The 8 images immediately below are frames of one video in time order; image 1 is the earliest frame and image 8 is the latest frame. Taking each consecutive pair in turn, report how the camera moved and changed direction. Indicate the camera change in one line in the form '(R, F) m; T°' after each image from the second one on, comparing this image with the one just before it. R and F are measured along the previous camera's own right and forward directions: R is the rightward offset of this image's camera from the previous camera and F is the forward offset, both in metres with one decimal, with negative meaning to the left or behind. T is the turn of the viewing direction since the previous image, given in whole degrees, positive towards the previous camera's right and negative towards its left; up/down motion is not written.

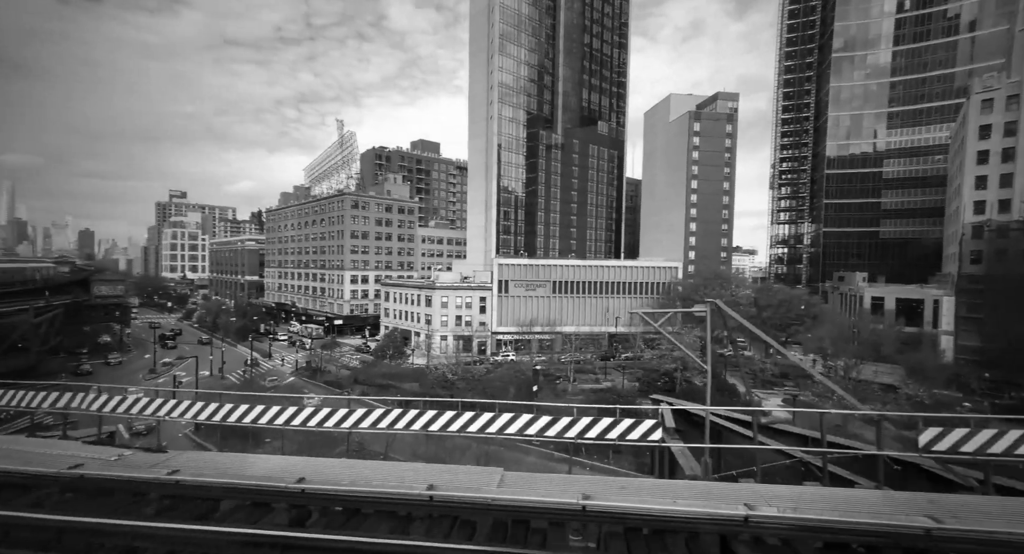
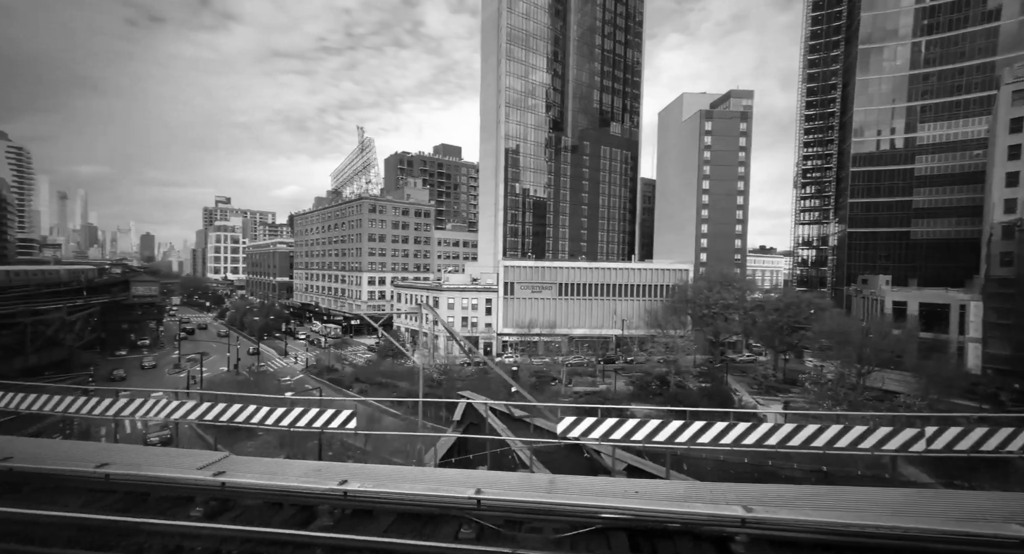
(+1.7, -0.2) m; -5°
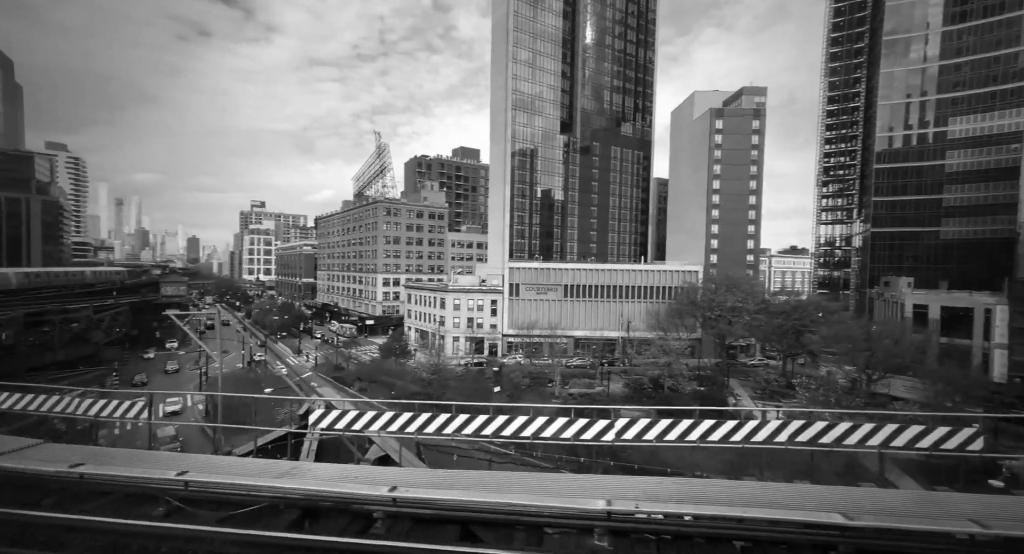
(+1.4, -0.2) m; -4°
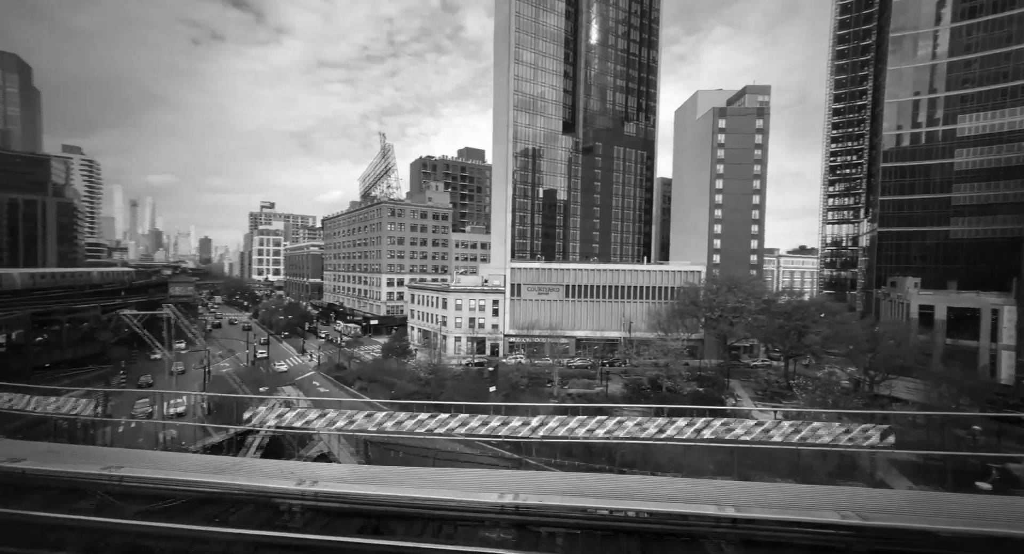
(+0.4, -0.1) m; -1°
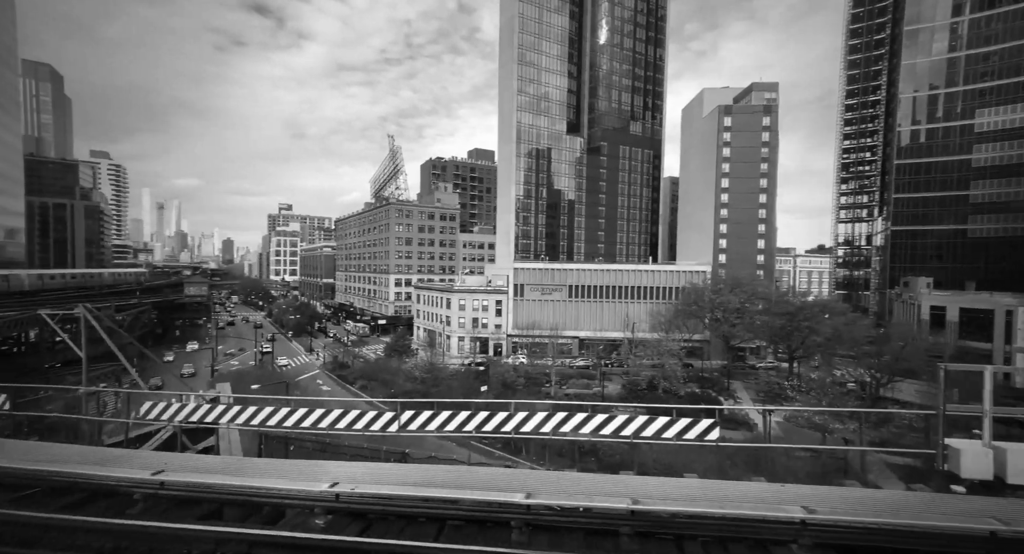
(+0.8, -0.1) m; -2°
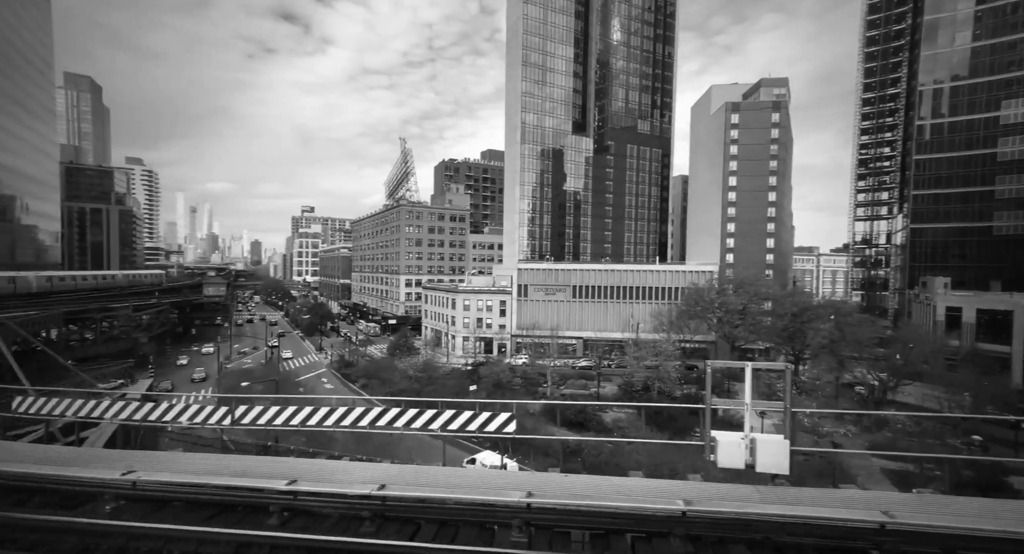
(+1.1, -0.1) m; -3°
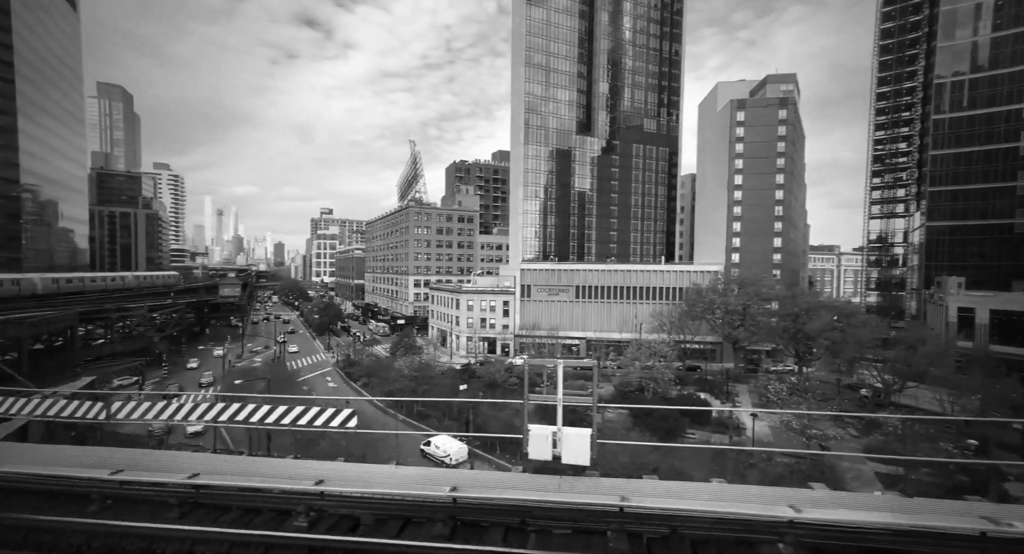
(+0.9, -0.1) m; -2°
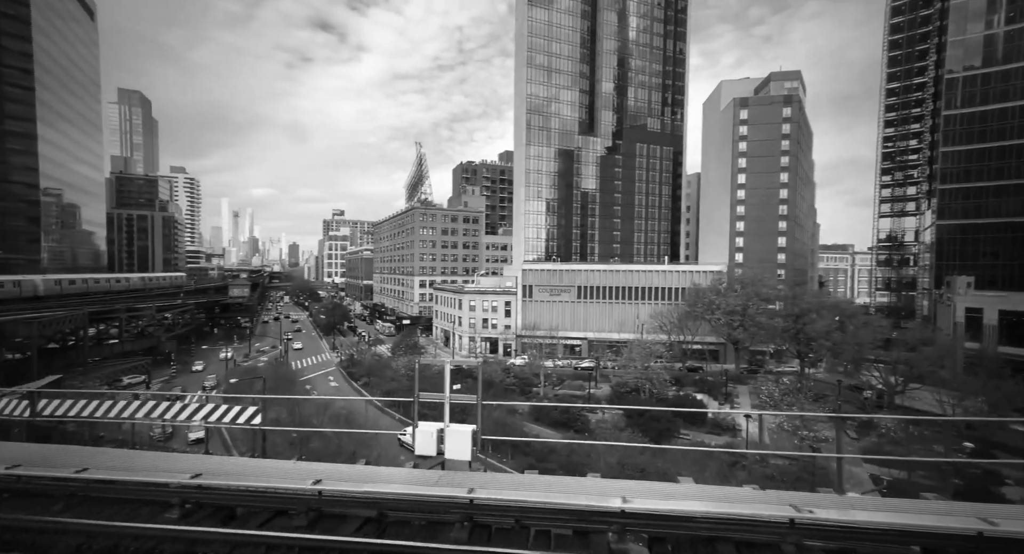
(+0.6, -0.1) m; -2°
